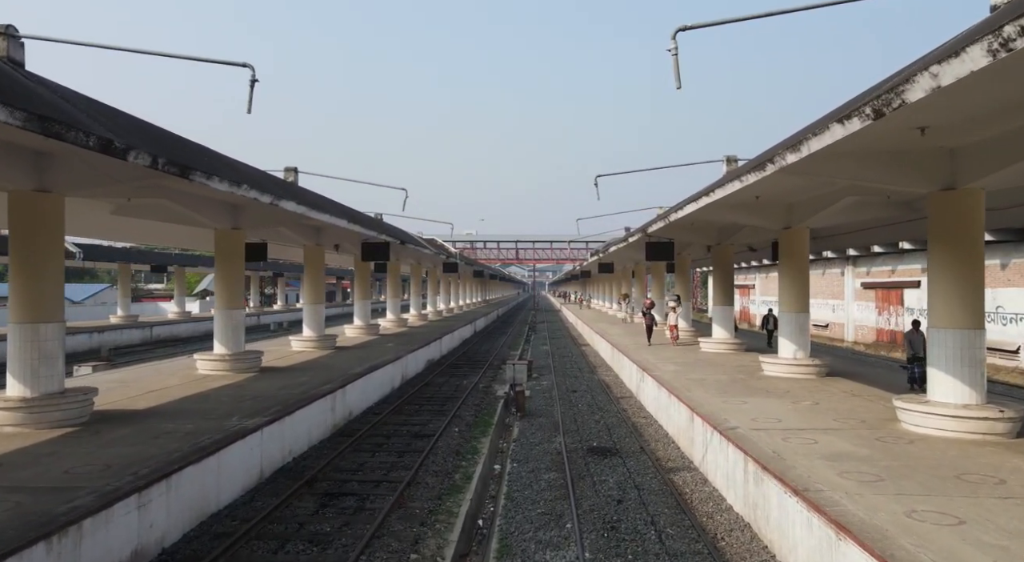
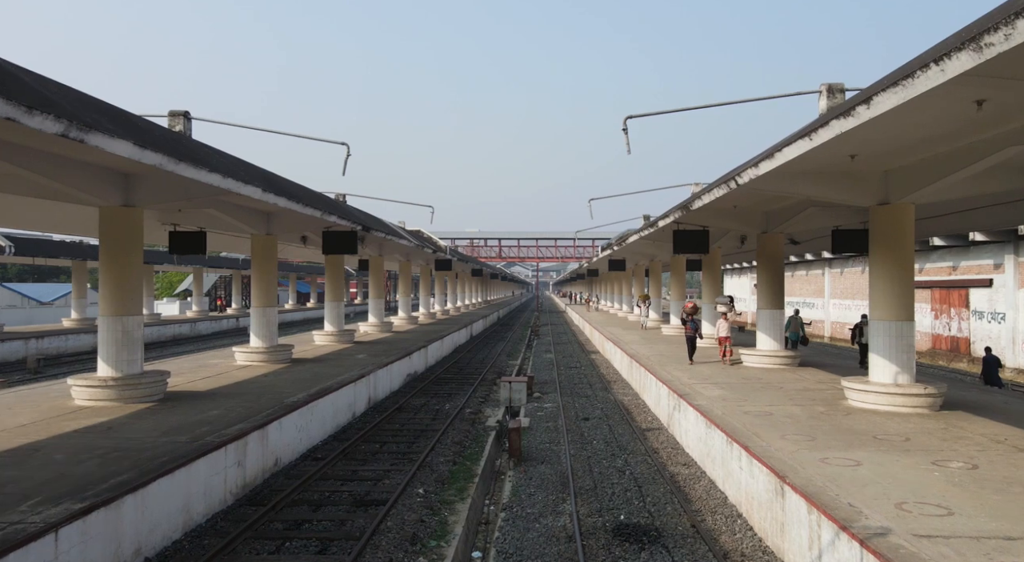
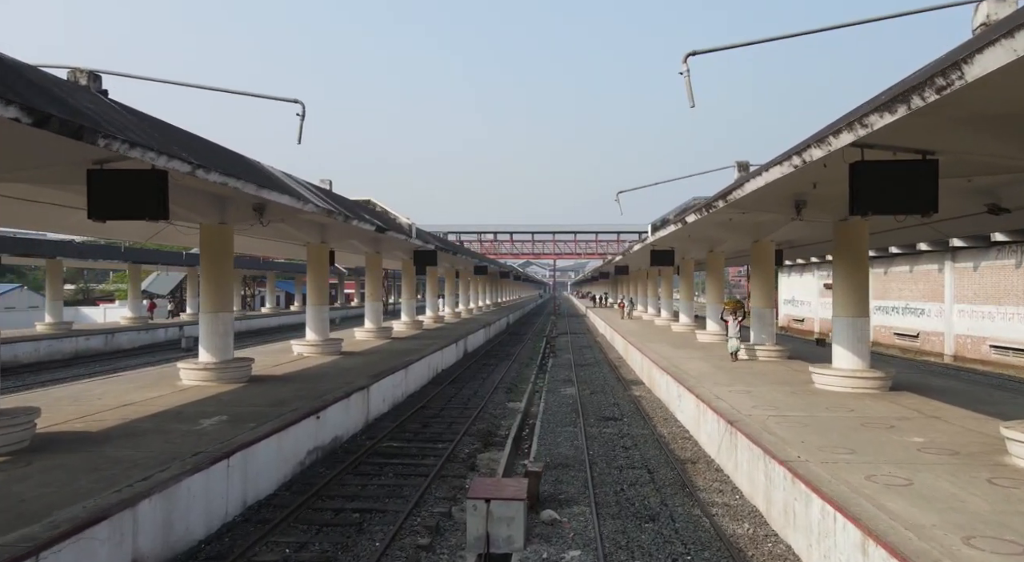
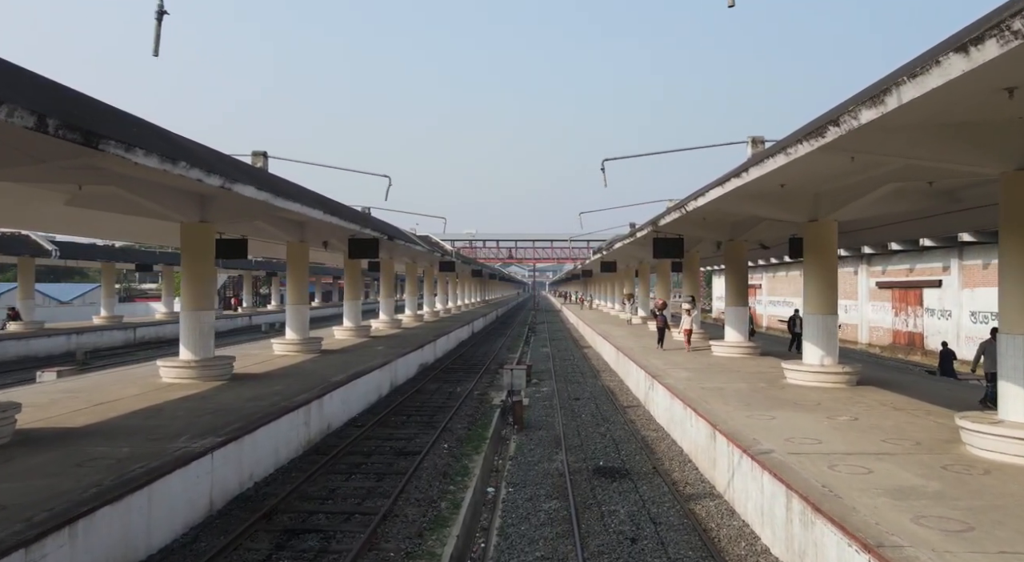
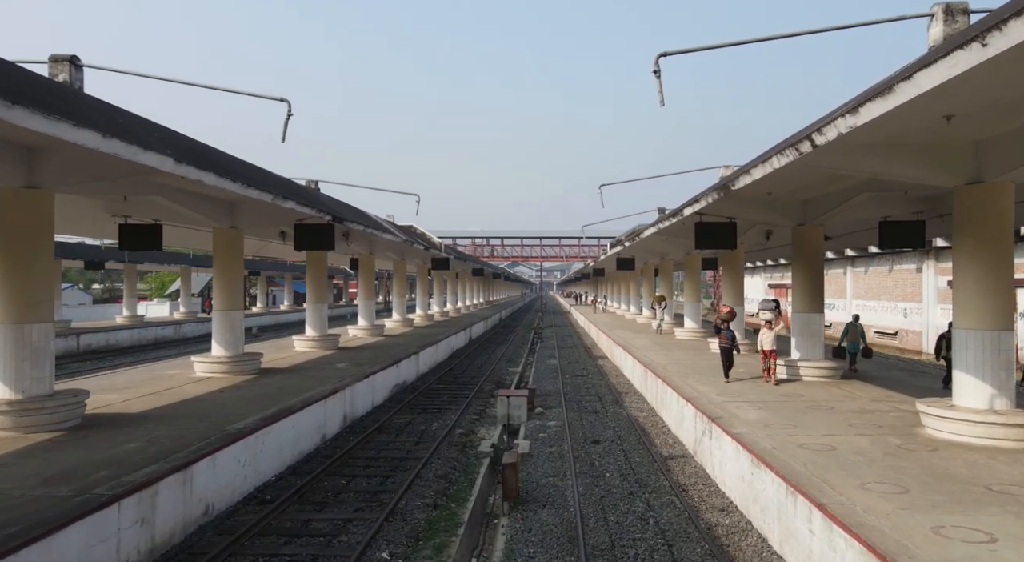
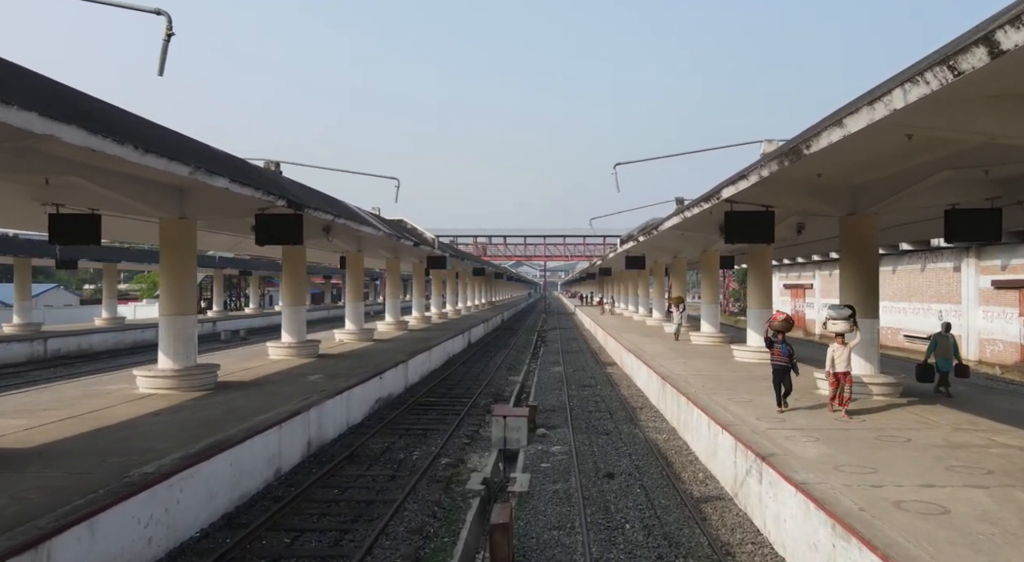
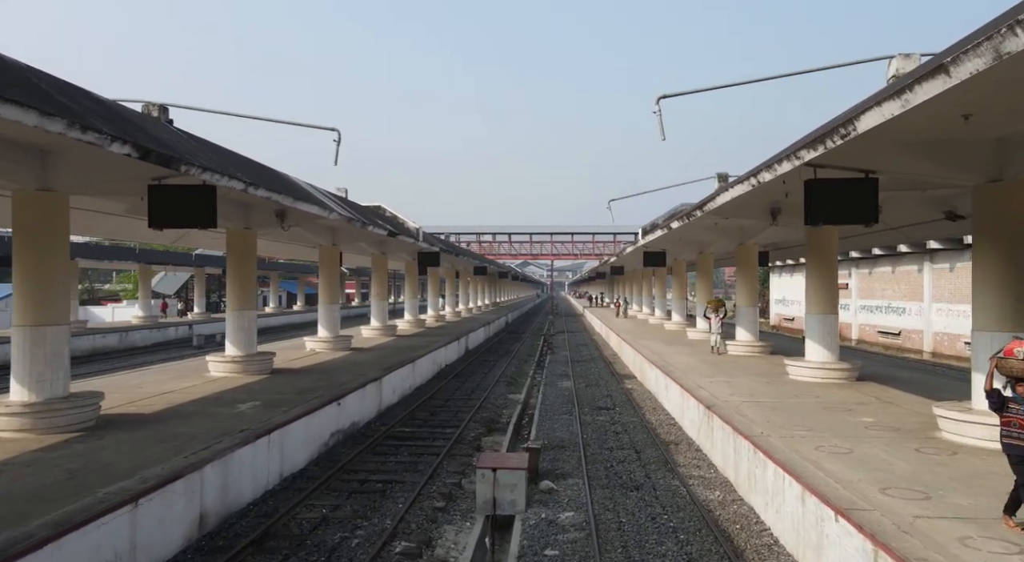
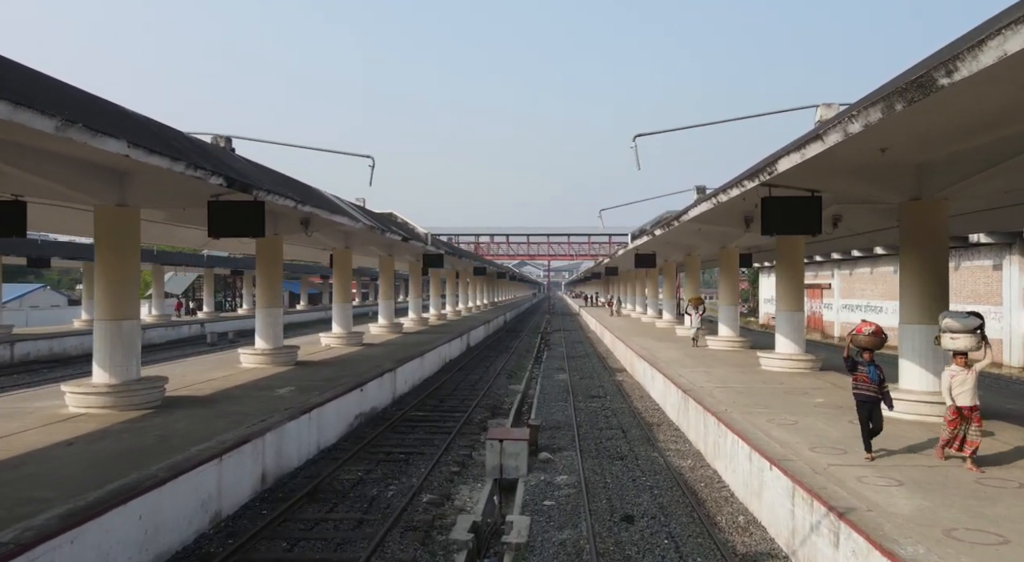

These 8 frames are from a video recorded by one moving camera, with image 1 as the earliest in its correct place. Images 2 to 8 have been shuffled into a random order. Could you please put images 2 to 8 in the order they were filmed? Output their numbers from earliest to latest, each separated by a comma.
4, 2, 5, 6, 8, 7, 3
